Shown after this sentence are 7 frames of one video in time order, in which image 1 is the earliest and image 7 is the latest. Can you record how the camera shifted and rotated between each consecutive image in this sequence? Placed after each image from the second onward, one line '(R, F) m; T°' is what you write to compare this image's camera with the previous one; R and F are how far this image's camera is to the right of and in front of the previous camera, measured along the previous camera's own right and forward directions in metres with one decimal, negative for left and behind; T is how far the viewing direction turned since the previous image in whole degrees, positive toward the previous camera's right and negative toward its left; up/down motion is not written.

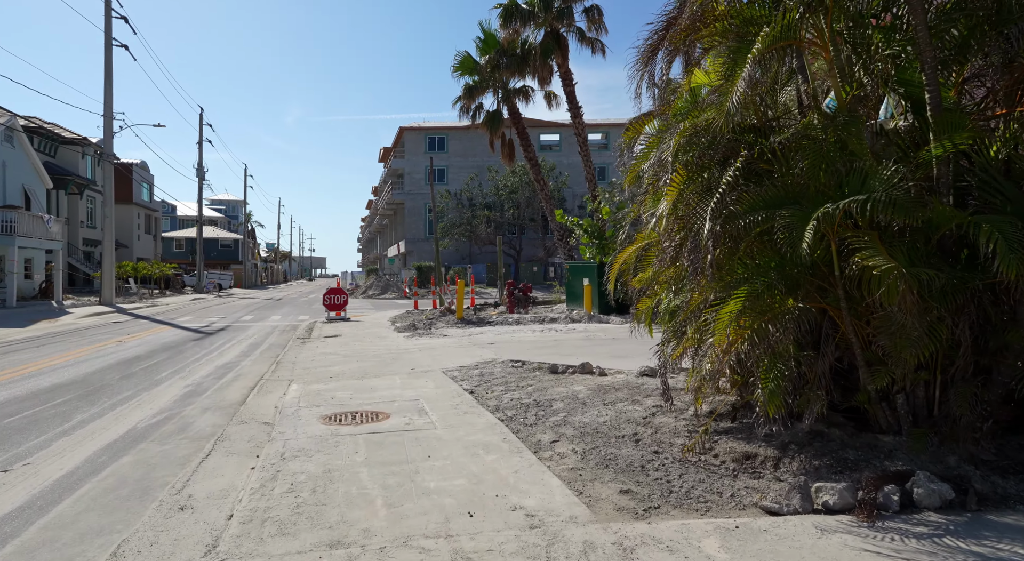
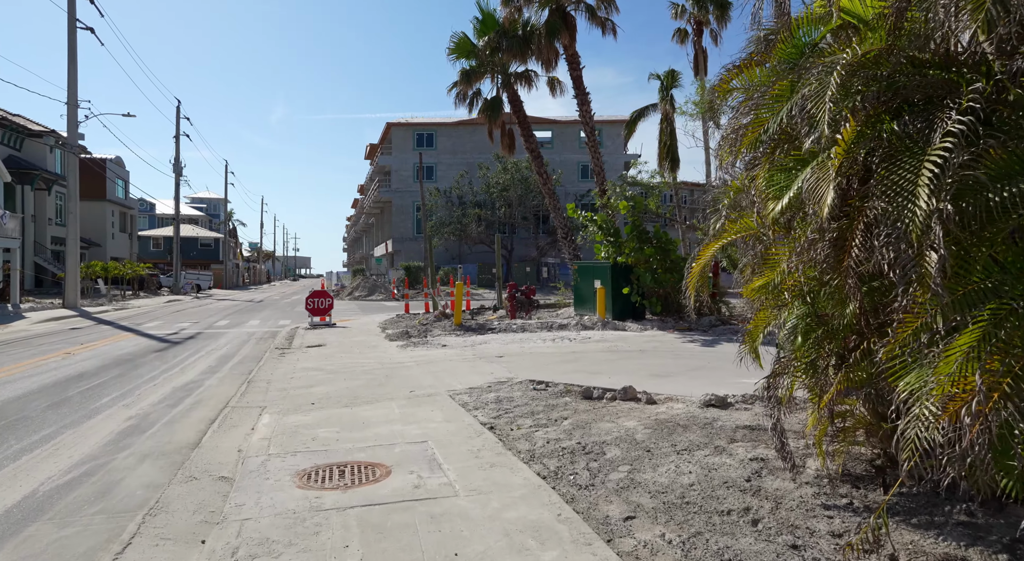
(-0.4, +1.7) m; +1°
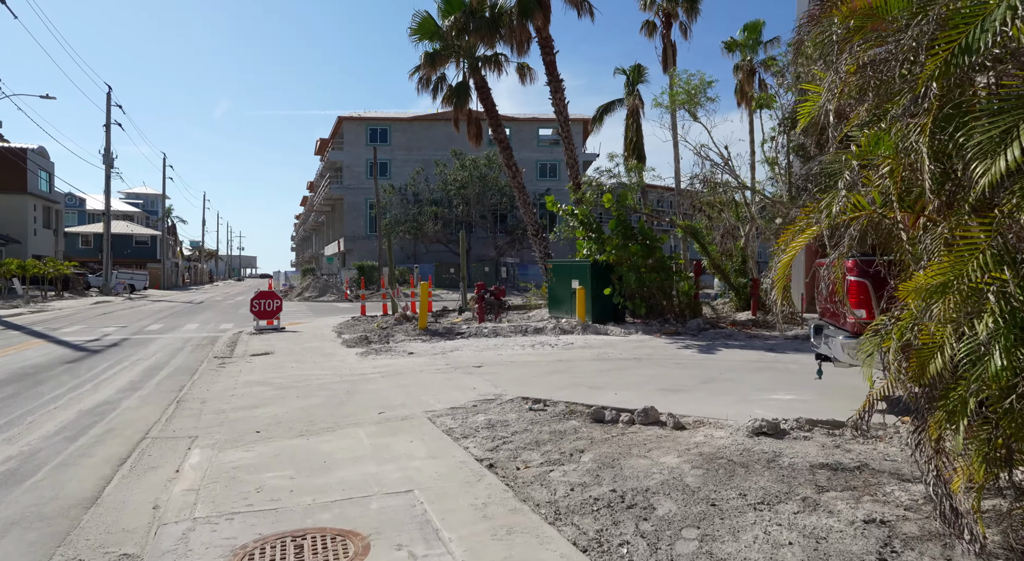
(-0.4, +1.3) m; +4°
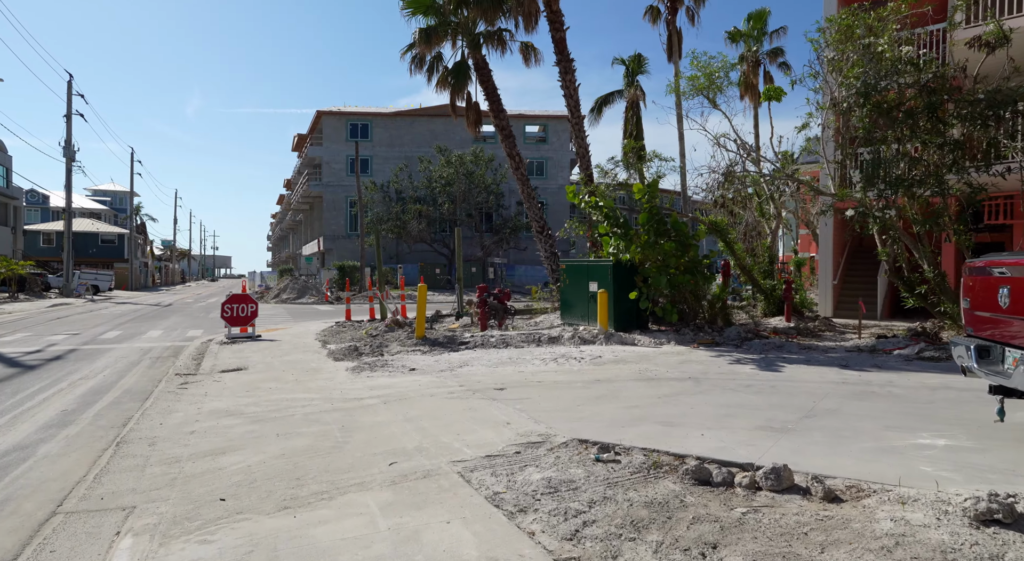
(-0.6, +1.8) m; +2°
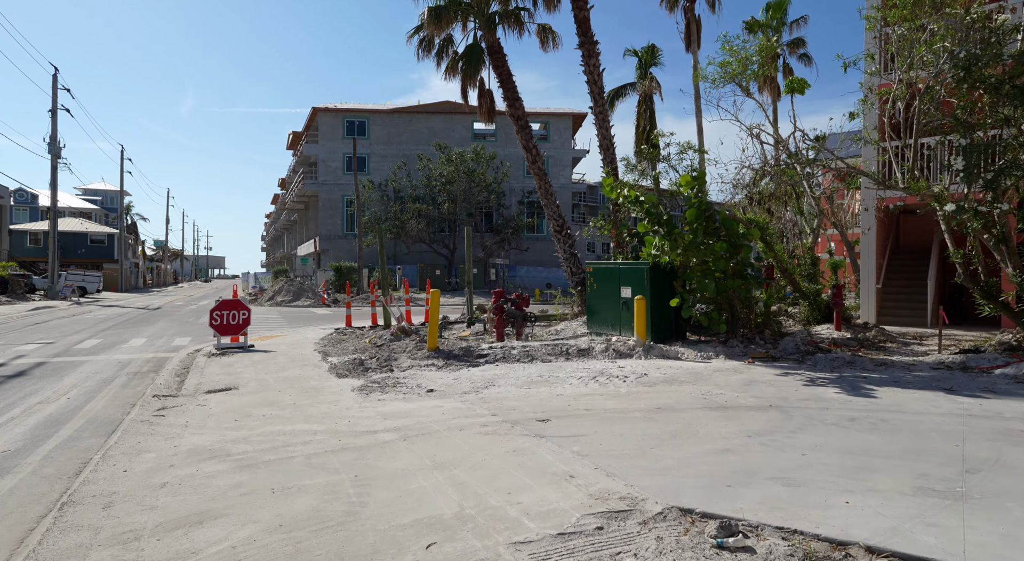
(-0.5, +1.4) m; 0°
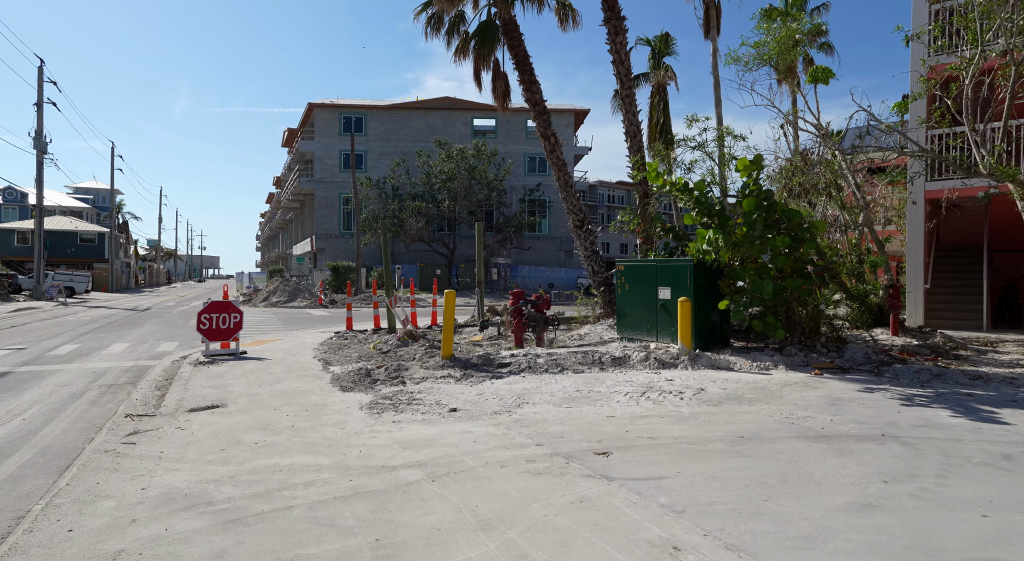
(-0.5, +1.3) m; 0°
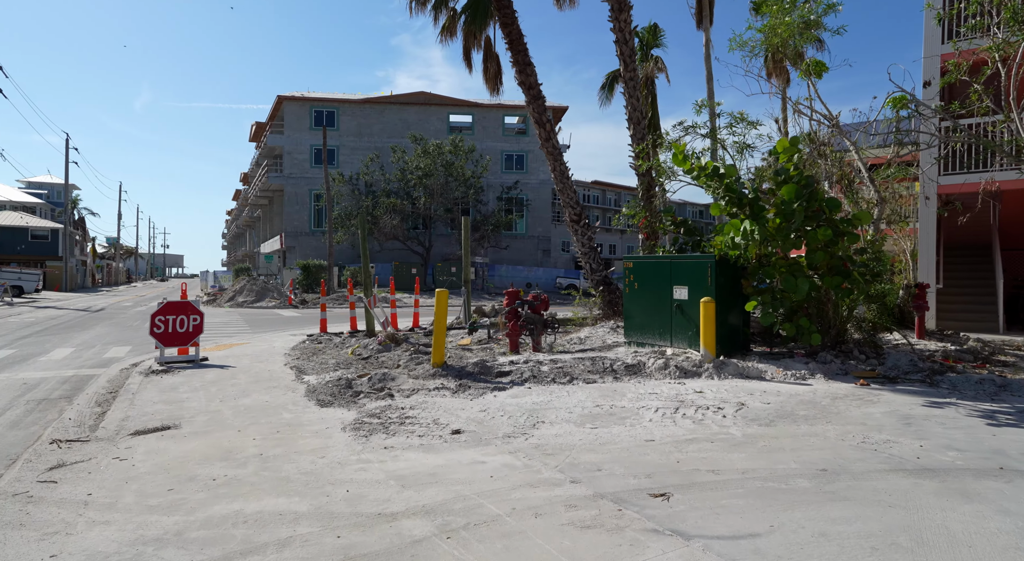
(-0.4, +1.2) m; +3°
